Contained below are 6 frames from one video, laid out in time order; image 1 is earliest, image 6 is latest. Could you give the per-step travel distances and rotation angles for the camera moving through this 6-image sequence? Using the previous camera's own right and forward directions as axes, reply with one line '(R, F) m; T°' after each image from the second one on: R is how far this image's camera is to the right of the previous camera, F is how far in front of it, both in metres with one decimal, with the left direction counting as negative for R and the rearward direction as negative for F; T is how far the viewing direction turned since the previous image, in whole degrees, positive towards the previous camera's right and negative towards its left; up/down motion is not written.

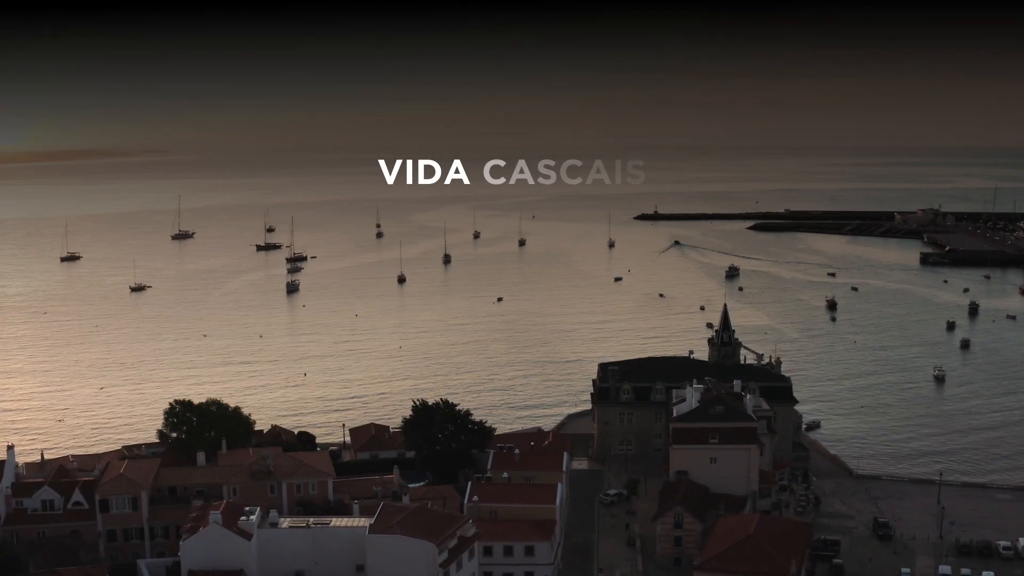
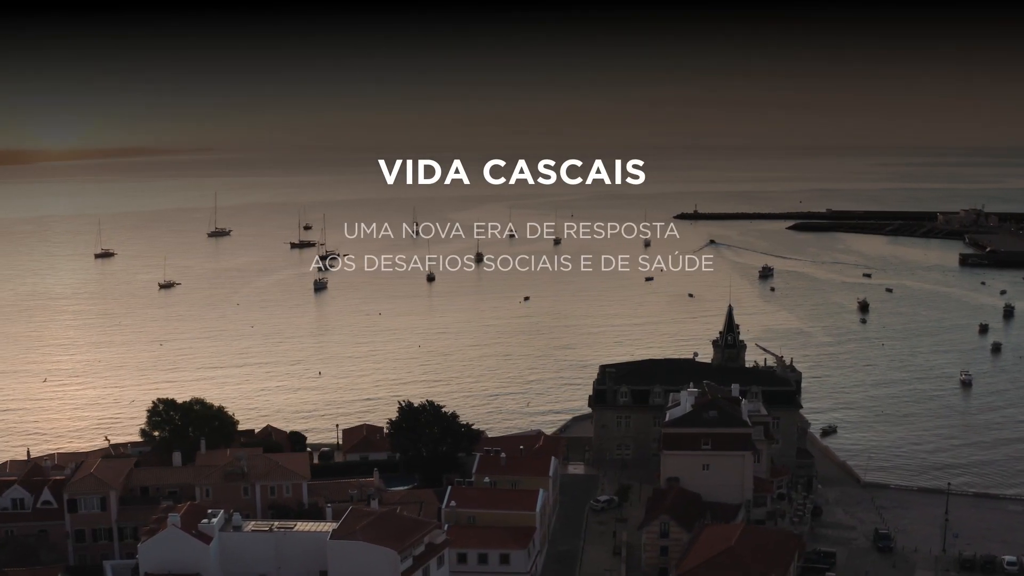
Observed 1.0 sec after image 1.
(+1.6, +0.9) m; -3°
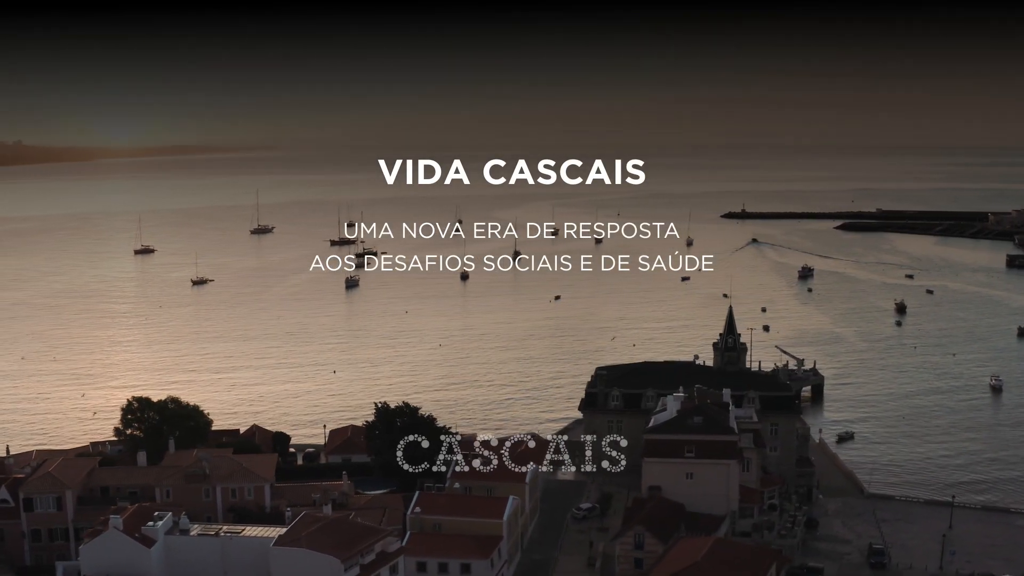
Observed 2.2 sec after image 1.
(+2.0, +1.1) m; -3°
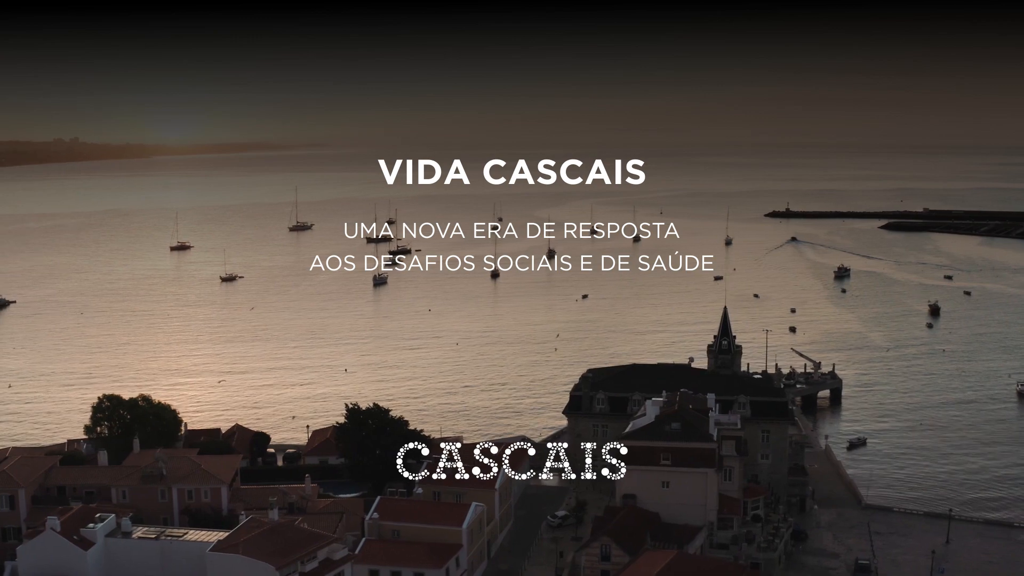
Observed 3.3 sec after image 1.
(+2.0, +1.0) m; -3°
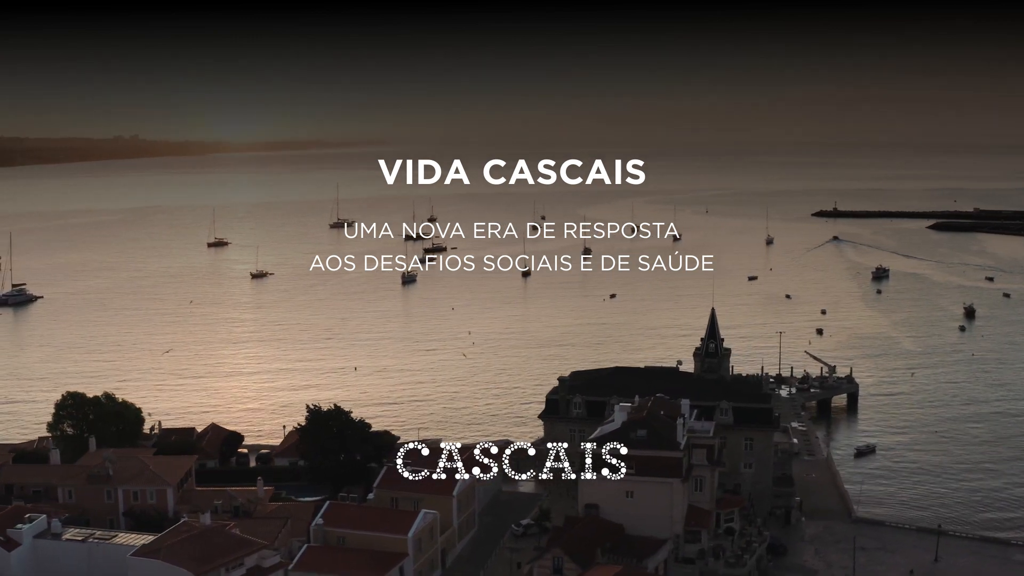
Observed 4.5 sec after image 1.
(+2.2, +1.1) m; -3°
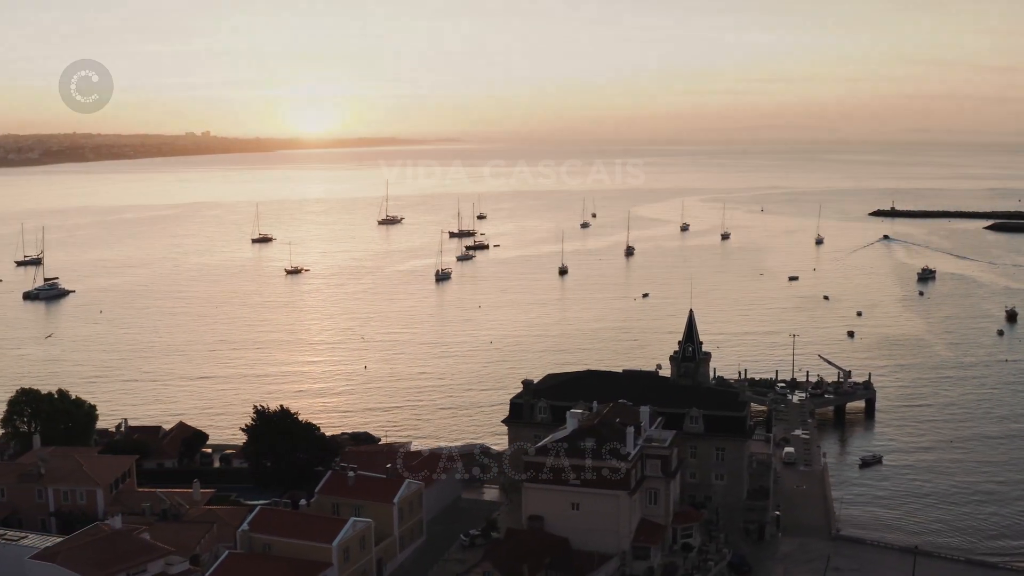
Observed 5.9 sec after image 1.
(+2.7, +1.3) m; -4°
